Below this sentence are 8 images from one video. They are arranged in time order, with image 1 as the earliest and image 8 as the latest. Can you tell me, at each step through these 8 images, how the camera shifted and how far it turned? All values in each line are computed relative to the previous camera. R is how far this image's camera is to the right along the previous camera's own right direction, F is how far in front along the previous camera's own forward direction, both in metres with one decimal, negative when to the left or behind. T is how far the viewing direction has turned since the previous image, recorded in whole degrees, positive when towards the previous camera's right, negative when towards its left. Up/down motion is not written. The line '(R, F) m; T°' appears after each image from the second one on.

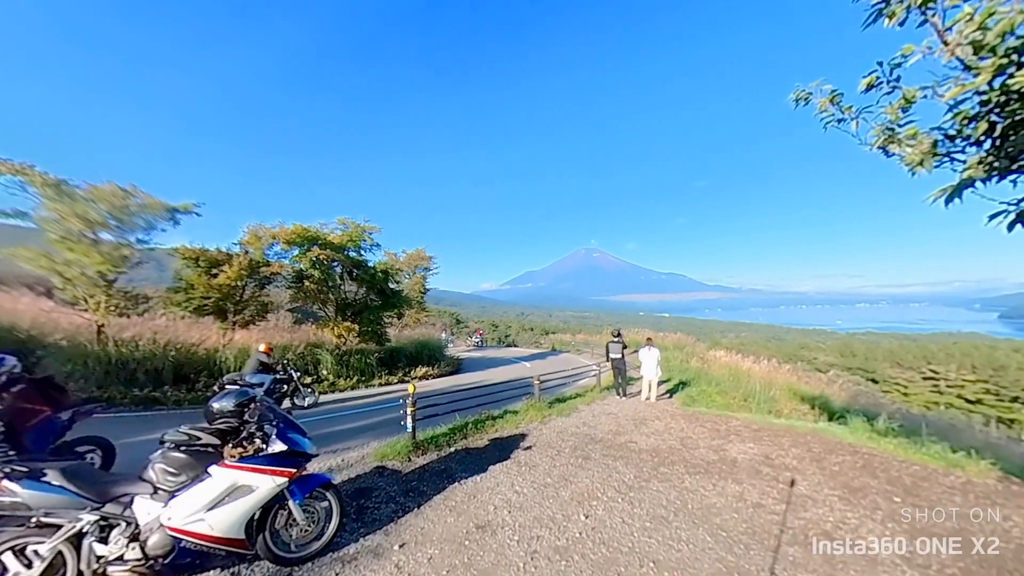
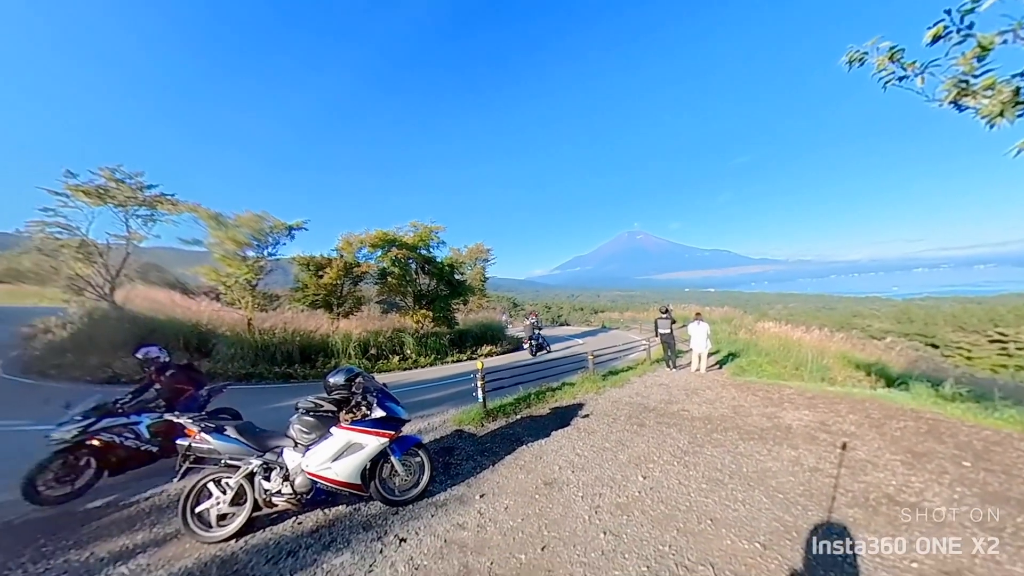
(0.0, -0.4) m; -7°
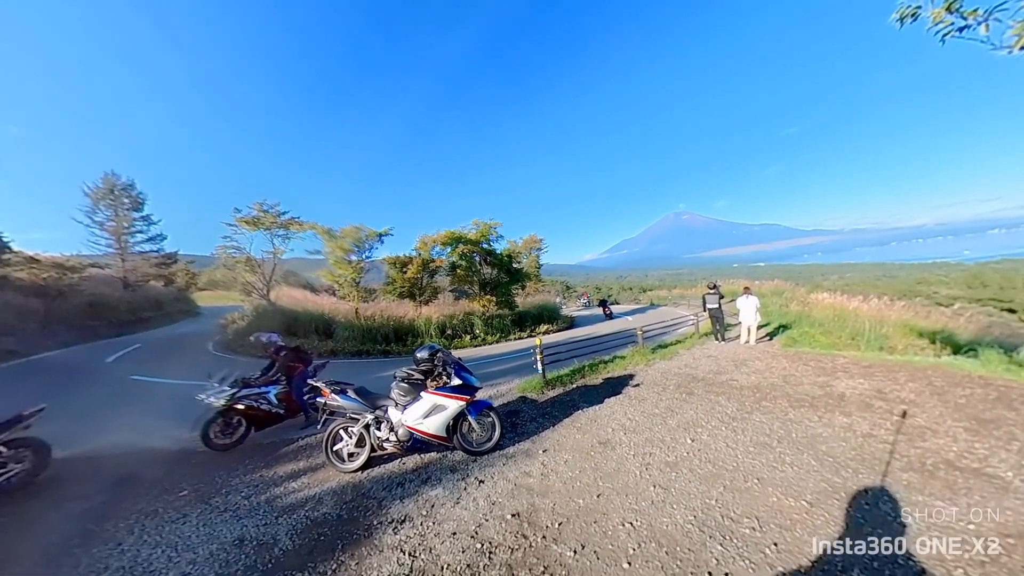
(+0.1, -0.6) m; -9°
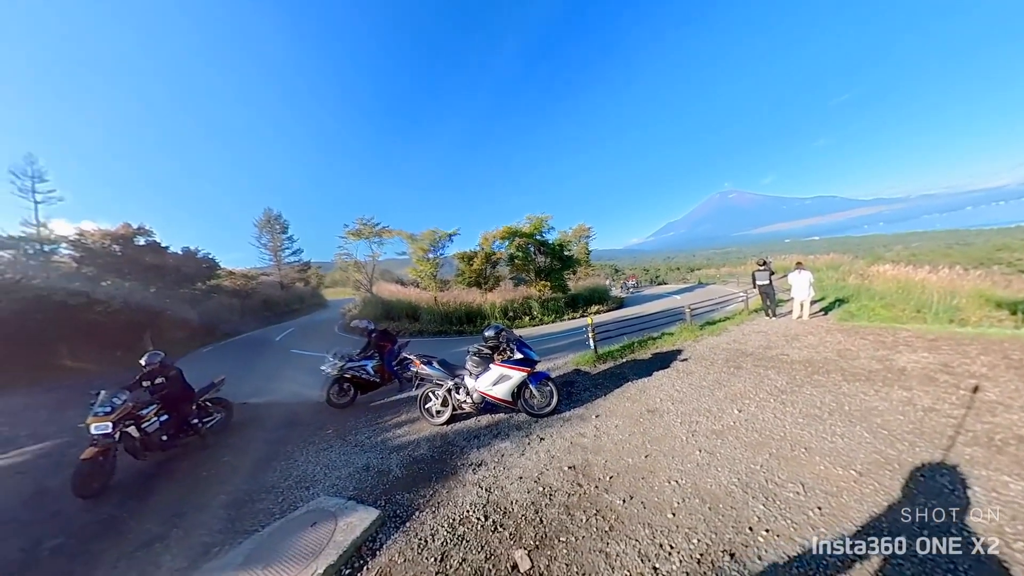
(+0.2, -0.7) m; -10°
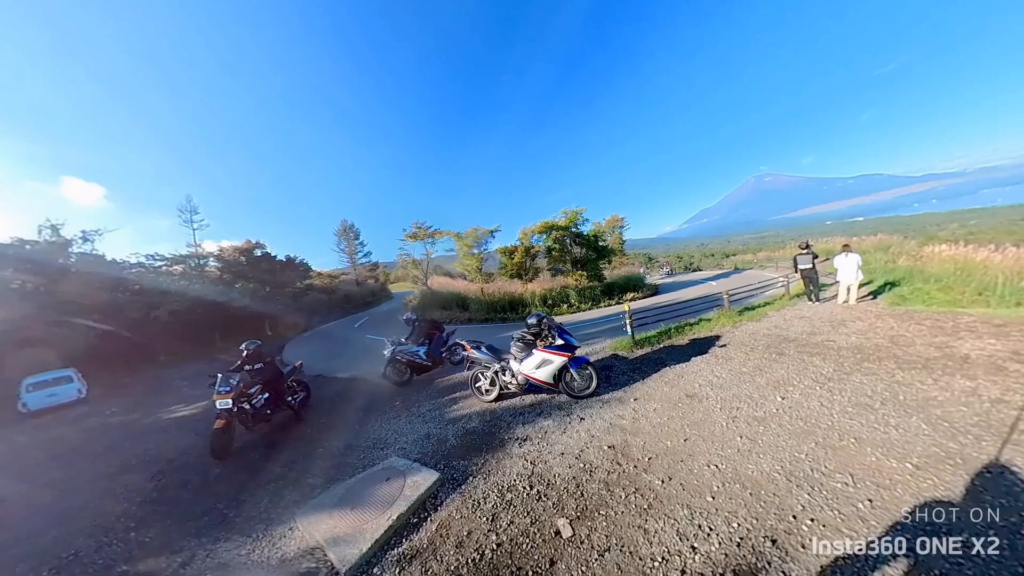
(+0.1, -0.4) m; -6°
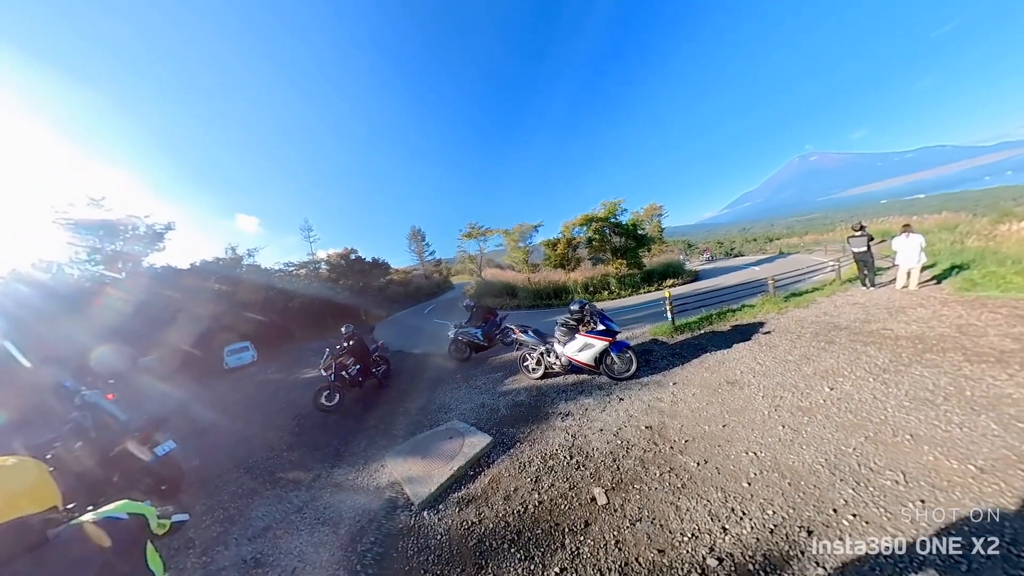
(+0.2, -0.6) m; -8°
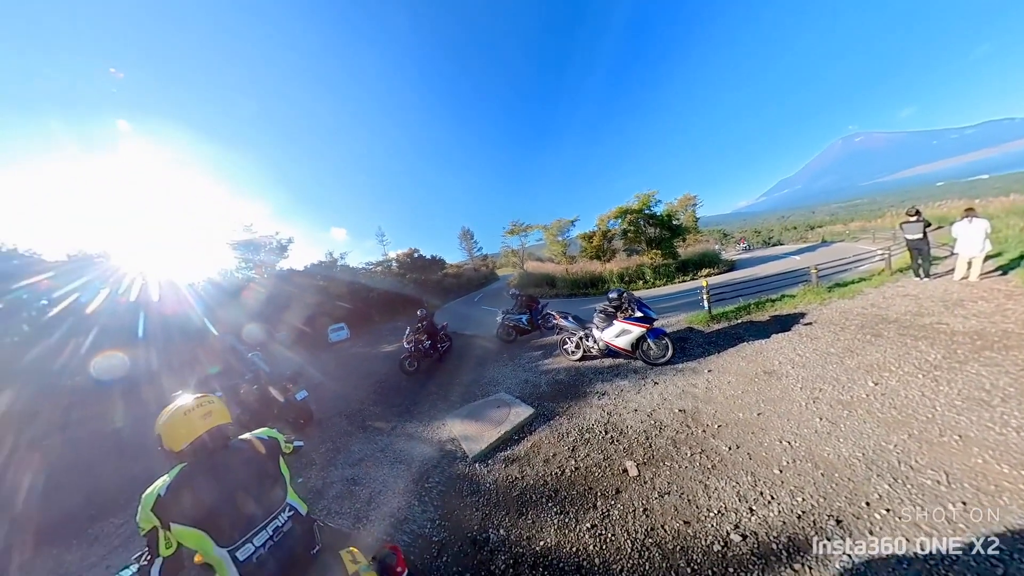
(+0.2, -0.6) m; -8°
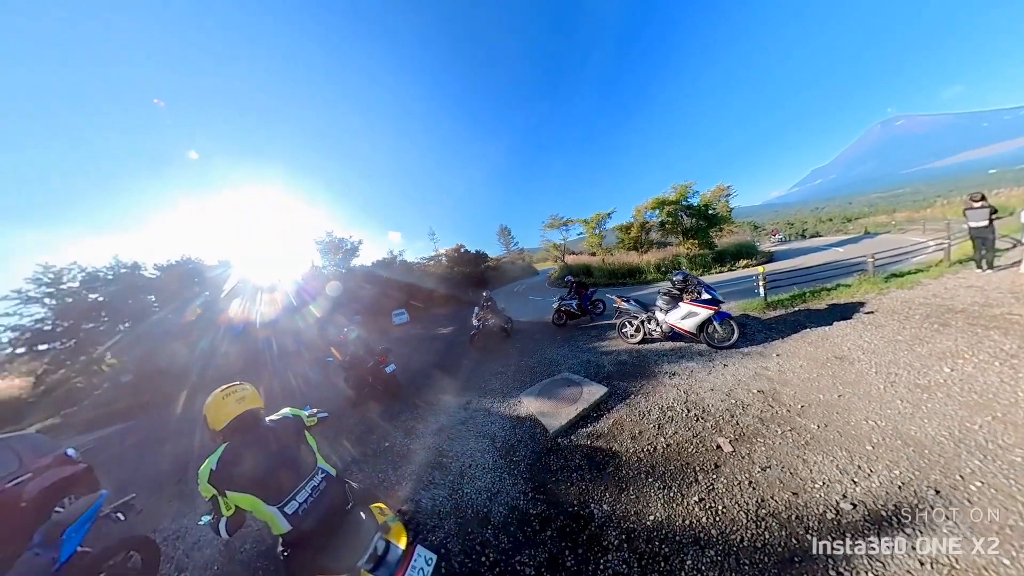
(-1.0, +0.1) m; 0°
